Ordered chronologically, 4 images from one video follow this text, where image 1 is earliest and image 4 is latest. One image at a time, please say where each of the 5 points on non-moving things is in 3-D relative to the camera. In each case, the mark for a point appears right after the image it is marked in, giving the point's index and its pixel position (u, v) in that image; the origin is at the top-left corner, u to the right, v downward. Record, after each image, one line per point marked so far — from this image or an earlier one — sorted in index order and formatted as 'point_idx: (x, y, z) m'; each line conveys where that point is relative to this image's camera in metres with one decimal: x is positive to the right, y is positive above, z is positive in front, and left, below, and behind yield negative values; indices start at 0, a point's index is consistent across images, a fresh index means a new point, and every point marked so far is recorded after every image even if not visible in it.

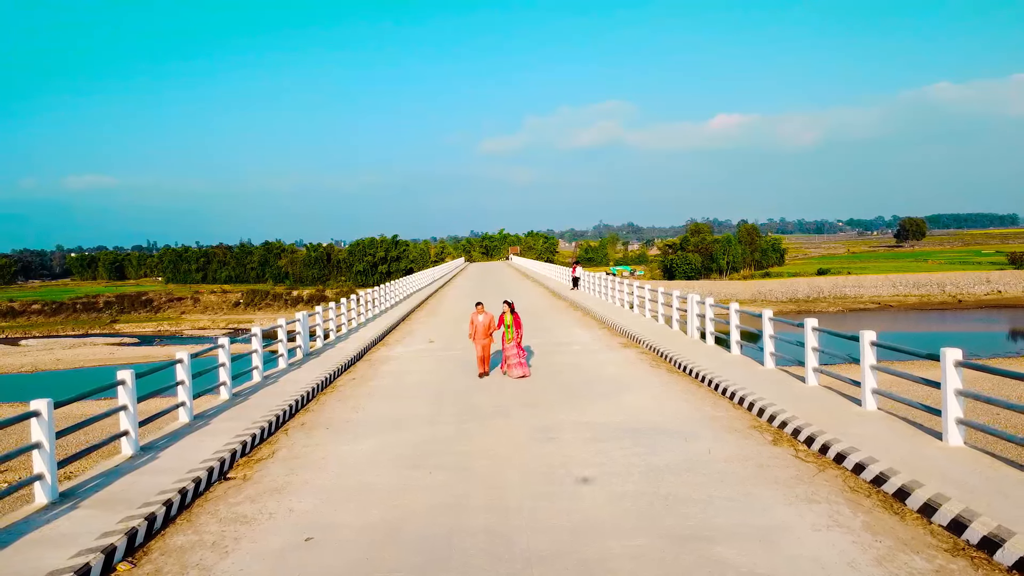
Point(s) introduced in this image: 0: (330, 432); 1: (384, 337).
0: (-1.4, -1.2, +5.7) m
1: (-2.0, -0.8, +11.0) m
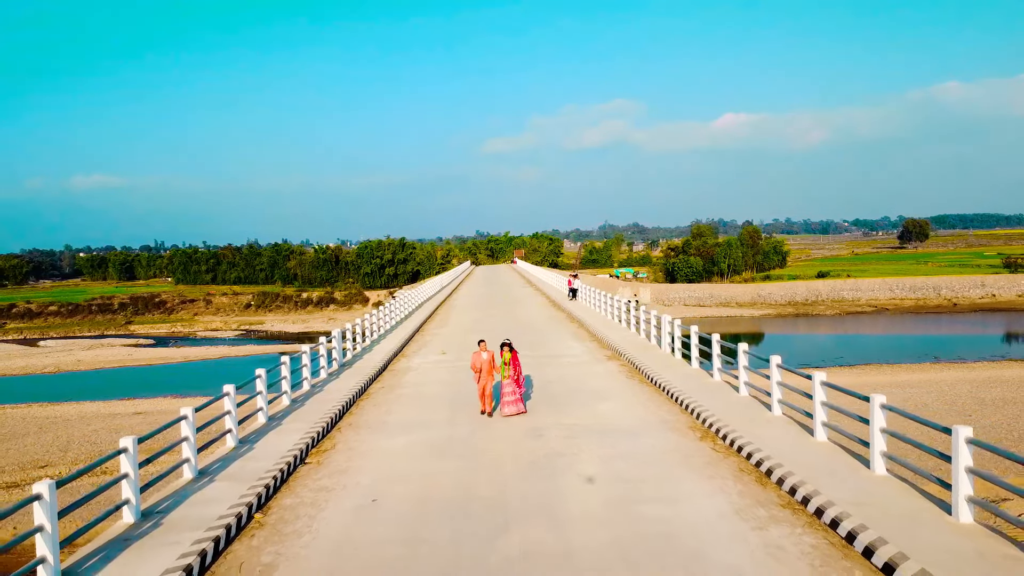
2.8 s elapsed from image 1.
0: (-1.4, -1.5, +7.0) m
1: (-1.9, -1.1, +12.4) m
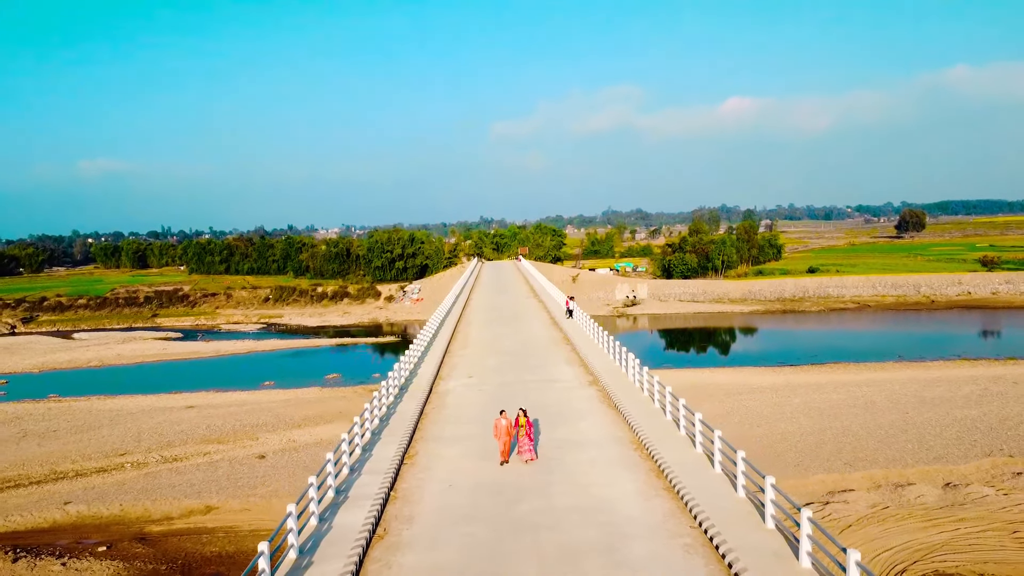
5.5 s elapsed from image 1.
0: (-1.3, -2.3, +10.6) m
1: (-1.8, -1.8, +16.0) m
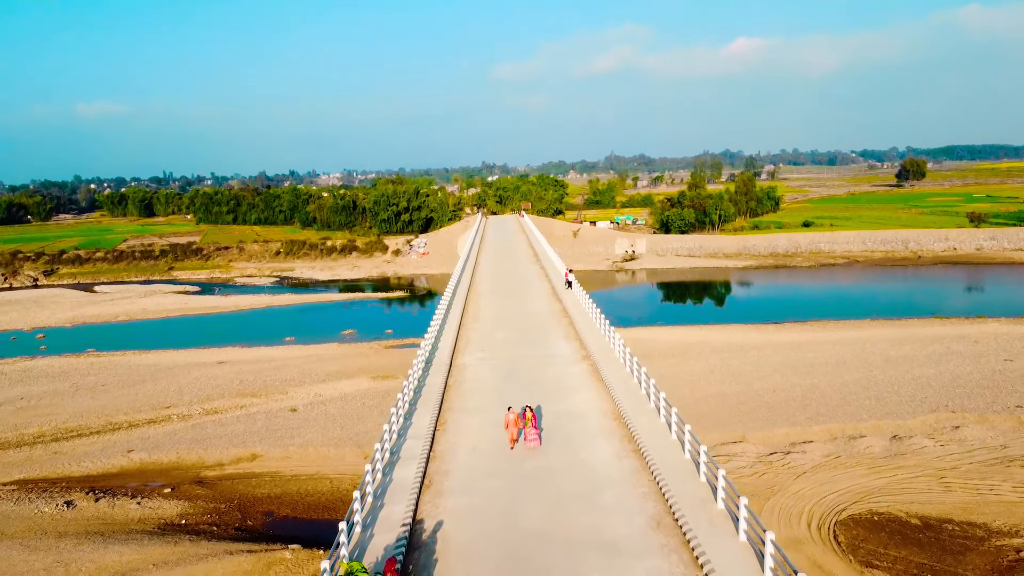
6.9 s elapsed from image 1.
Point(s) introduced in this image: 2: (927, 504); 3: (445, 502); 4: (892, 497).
0: (-1.1, -2.3, +13.2) m
1: (-1.6, -1.3, +18.5) m
2: (+10.0, -5.2, +16.5) m
3: (-0.9, -2.9, +9.2) m
4: (+9.4, -5.2, +16.9) m
